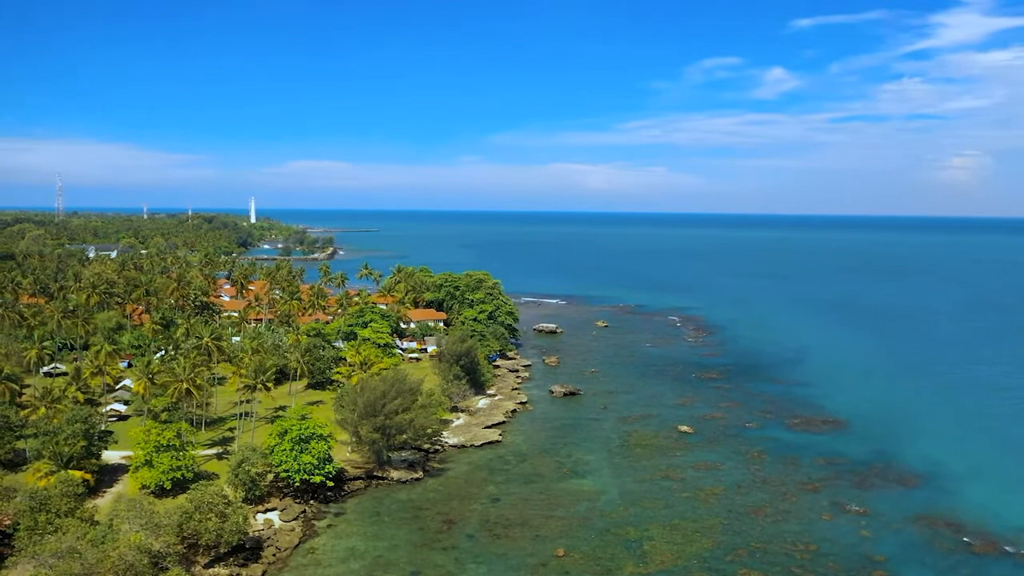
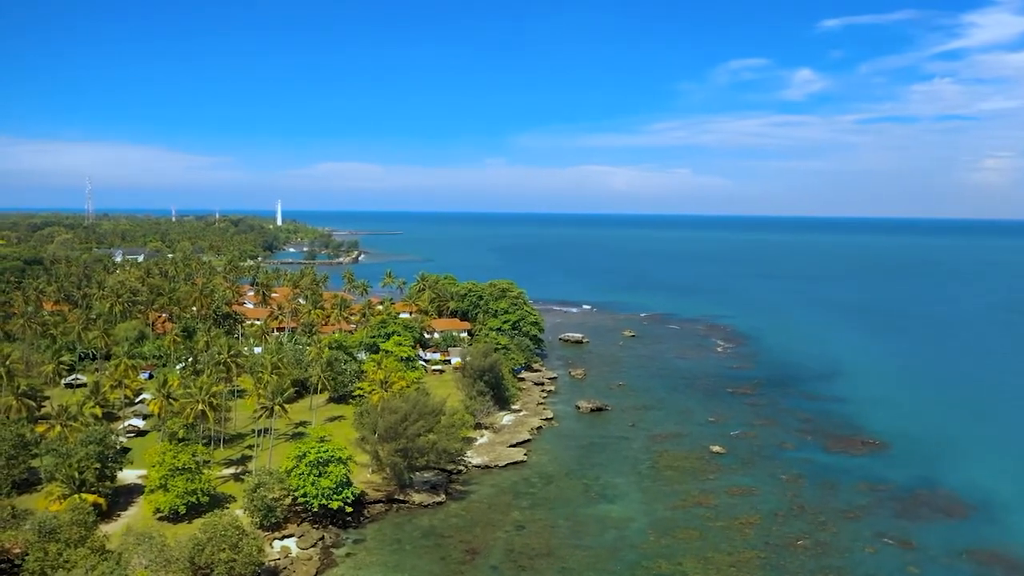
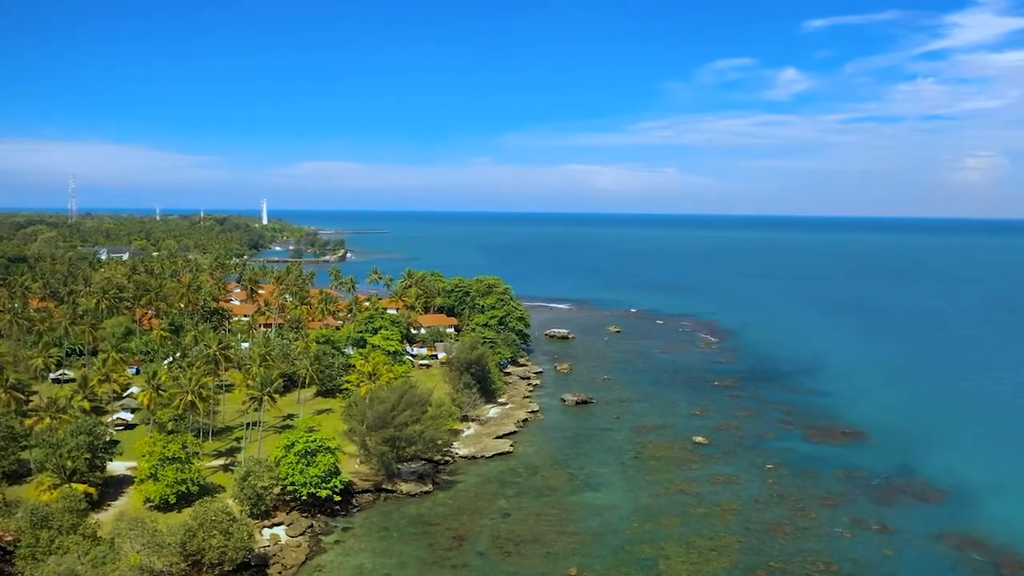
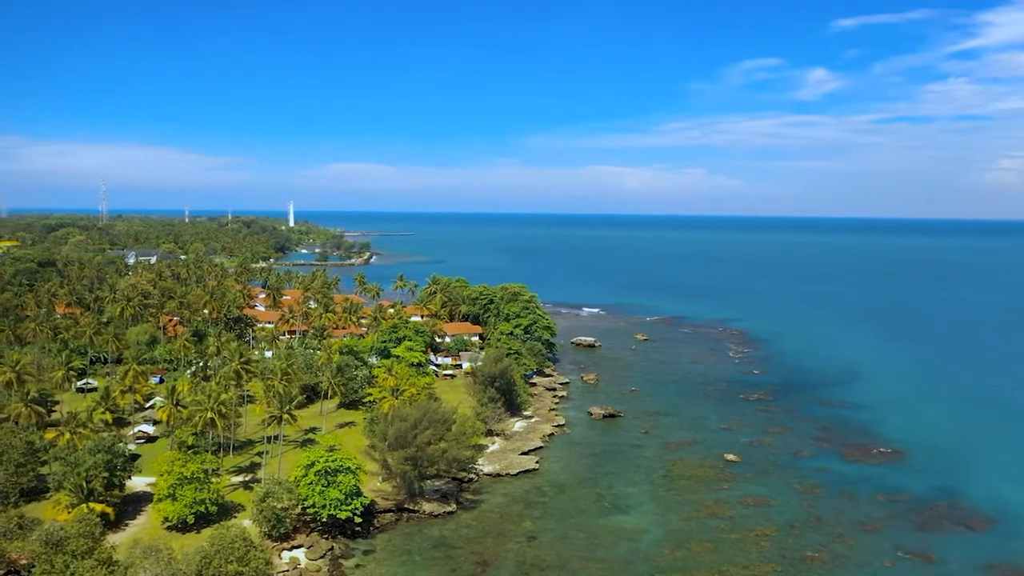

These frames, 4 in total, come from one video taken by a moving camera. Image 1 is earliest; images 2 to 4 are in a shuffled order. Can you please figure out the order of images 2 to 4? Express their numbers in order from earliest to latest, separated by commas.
3, 2, 4
